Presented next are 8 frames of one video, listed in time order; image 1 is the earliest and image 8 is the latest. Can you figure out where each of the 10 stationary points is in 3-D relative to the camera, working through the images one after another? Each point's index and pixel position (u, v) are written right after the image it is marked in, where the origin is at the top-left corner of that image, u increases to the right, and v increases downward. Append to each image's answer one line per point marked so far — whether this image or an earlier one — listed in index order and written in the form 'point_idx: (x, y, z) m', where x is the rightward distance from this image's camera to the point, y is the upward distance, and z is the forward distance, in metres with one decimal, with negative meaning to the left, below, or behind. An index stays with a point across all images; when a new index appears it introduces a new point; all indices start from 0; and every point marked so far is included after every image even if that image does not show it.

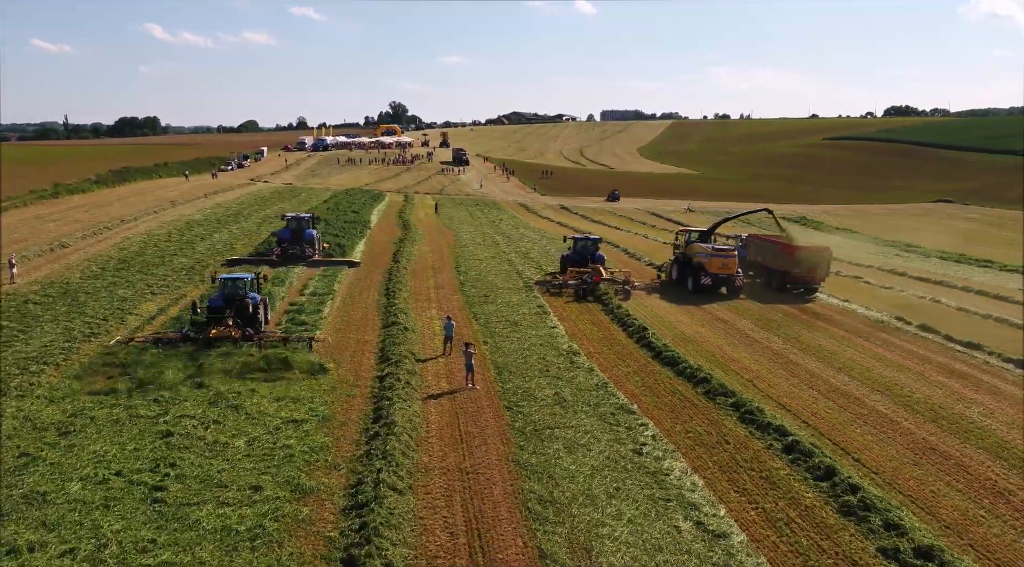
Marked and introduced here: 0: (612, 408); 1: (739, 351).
0: (+1.7, -2.1, +13.7) m
1: (+5.0, -1.5, +17.9) m
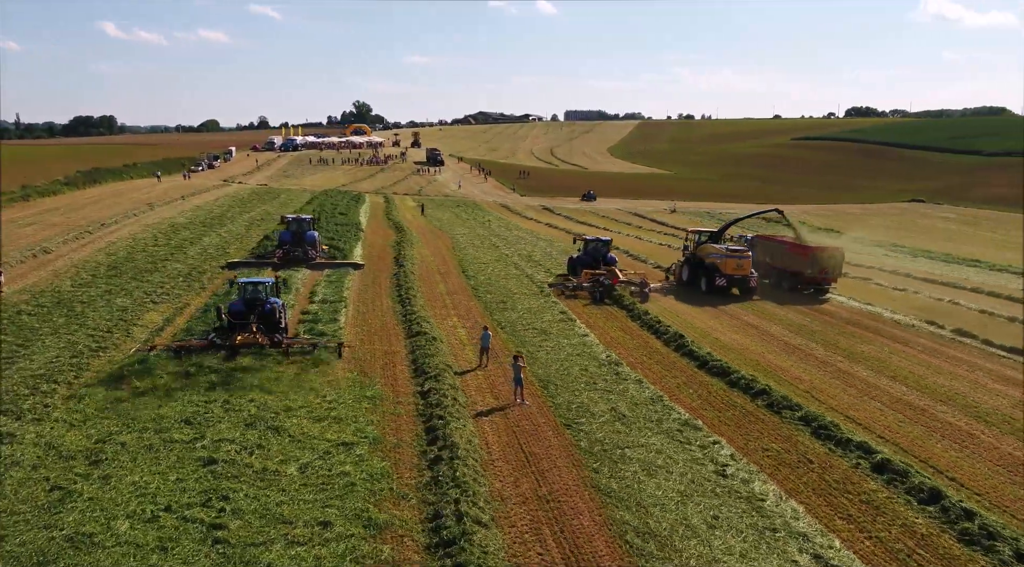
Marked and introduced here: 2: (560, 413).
0: (+2.6, -2.2, +13.0) m
1: (+5.8, -1.6, +17.3) m
2: (+0.8, -2.1, +13.5) m
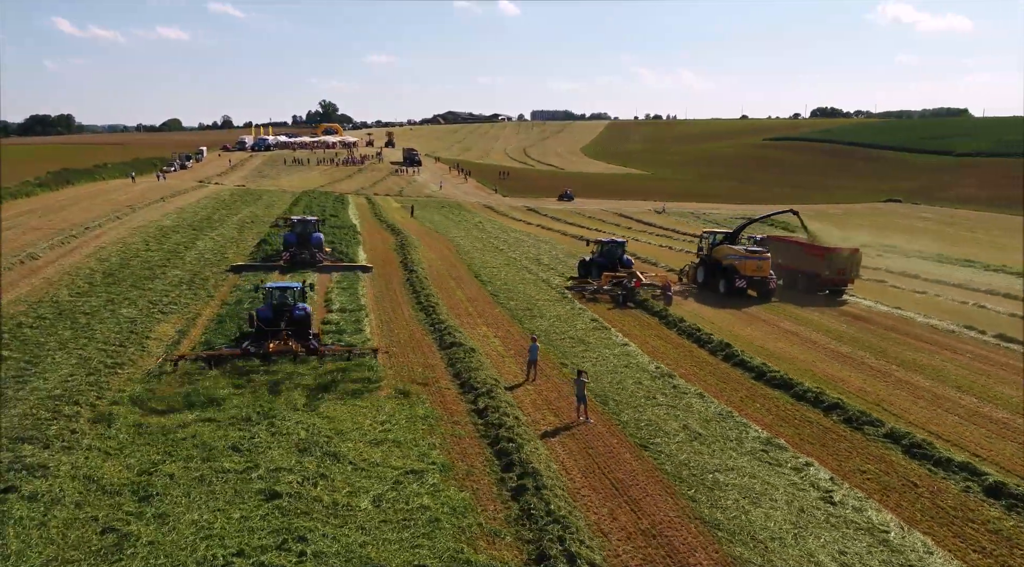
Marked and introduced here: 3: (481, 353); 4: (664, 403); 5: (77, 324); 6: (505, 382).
0: (+3.7, -2.4, +12.2) m
1: (+6.7, -1.8, +16.6) m
2: (+1.8, -2.3, +12.7) m
3: (-0.6, -1.5, +17.3) m
4: (+2.6, -2.1, +14.2) m
5: (-10.3, -1.0, +19.4) m
6: (-0.1, -1.8, +15.2) m
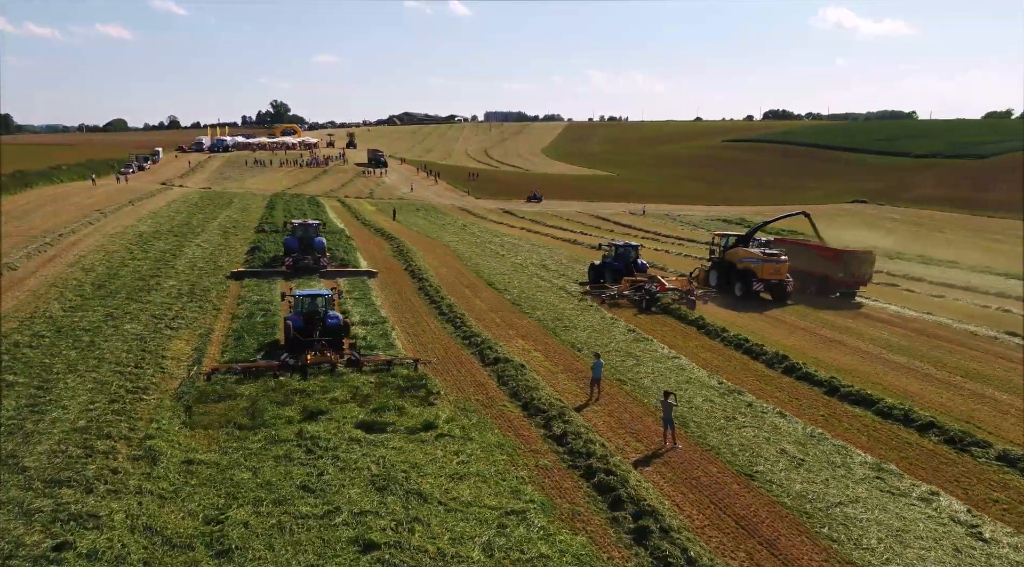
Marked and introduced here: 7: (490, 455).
0: (+5.0, -2.6, +11.4) m
1: (+7.7, -1.9, +15.9) m
2: (+3.1, -2.5, +11.7) m
3: (+0.4, -1.7, +16.3) m
4: (+3.8, -2.3, +13.3) m
5: (-9.4, -1.3, +17.9) m
6: (+1.0, -2.1, +14.2) m
7: (-0.3, -2.5, +11.7) m
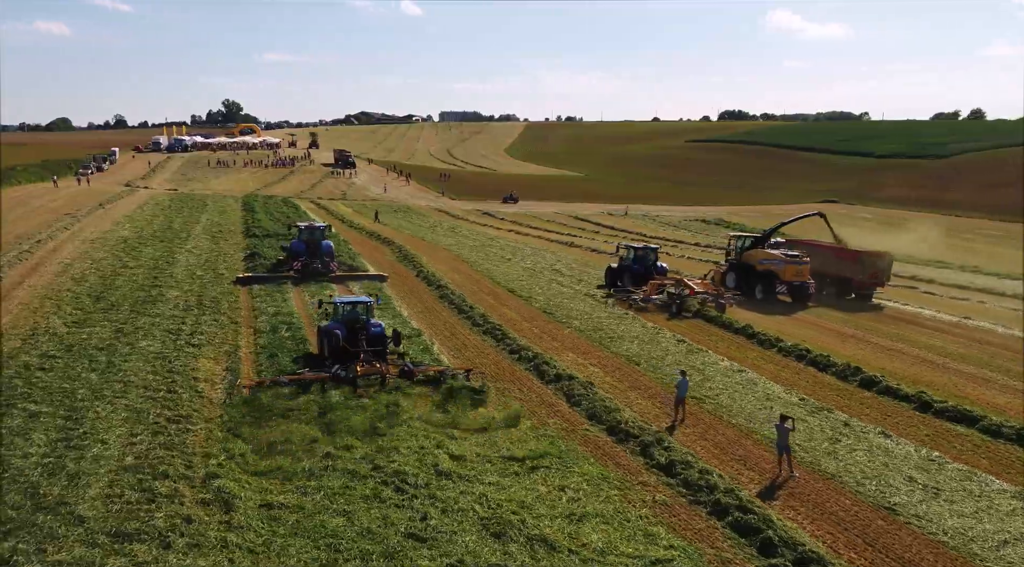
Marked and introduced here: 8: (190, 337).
0: (+6.4, -2.8, +10.5) m
1: (+8.9, -2.1, +15.2) m
2: (+4.5, -2.7, +10.8) m
3: (+1.6, -1.9, +15.2) m
4: (+5.2, -2.5, +12.4) m
5: (-8.3, -1.6, +16.3) m
6: (+2.3, -2.3, +13.1) m
7: (+1.1, -2.7, +10.6) m
8: (-7.4, -1.2, +18.7) m
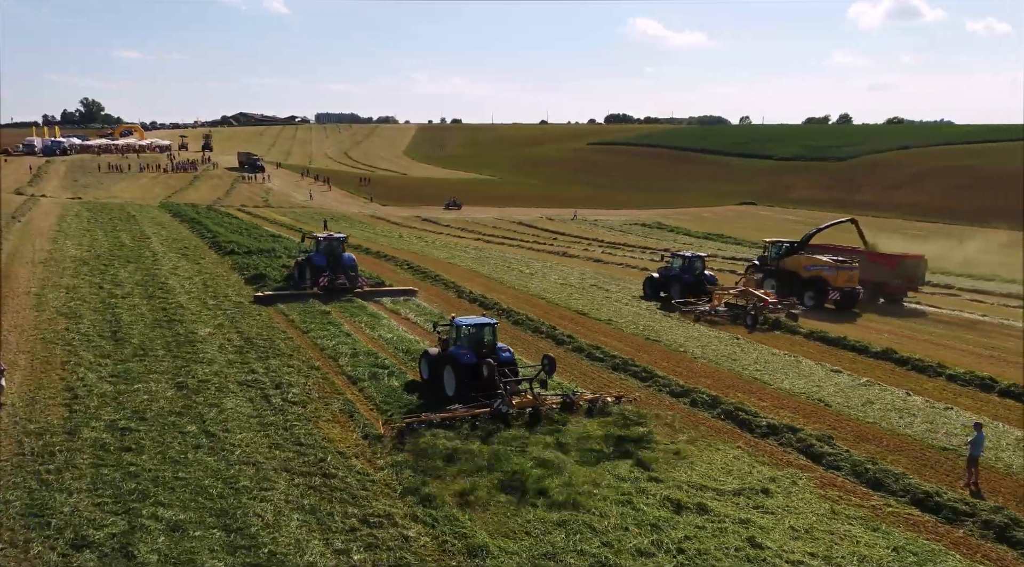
0: (+10.4, -3.2, +8.8) m
1: (+12.3, -2.5, +13.8) m
2: (+8.5, -3.2, +8.8) m
3: (+5.0, -2.5, +12.8) m
4: (+8.9, -2.9, +10.5) m
5: (-4.9, -2.4, +12.7) m
6: (+6.0, -2.8, +10.9) m
7: (+5.1, -3.2, +8.2) m
8: (-4.3, -2.0, +15.1) m
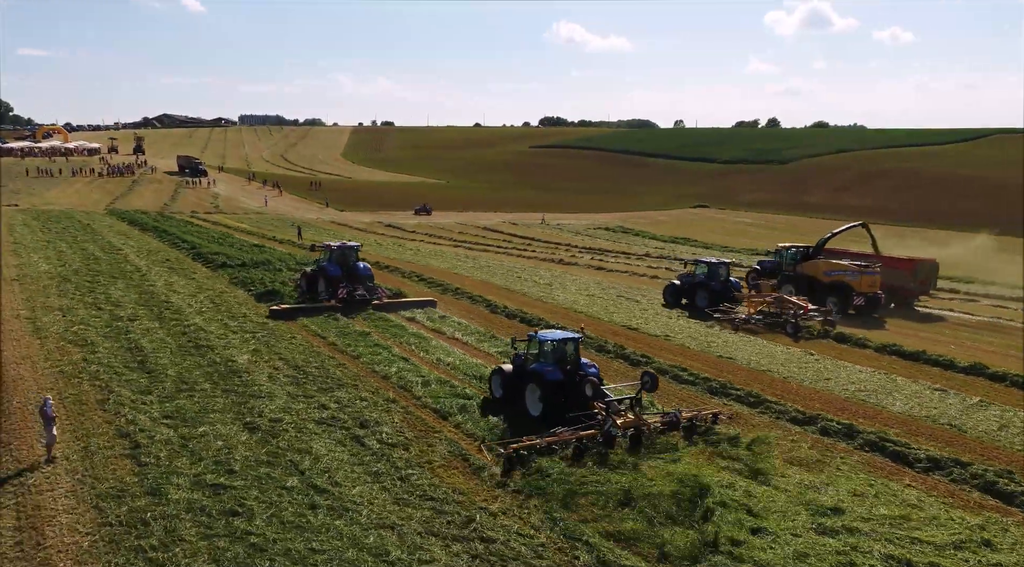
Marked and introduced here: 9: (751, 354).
0: (+12.8, -3.4, +8.2) m
1: (+14.3, -2.7, +13.3) m
2: (+11.0, -3.4, +8.0) m
3: (+7.2, -2.8, +11.8) m
4: (+11.2, -3.2, +9.8) m
5: (-2.8, -2.8, +10.9) m
6: (+8.3, -3.1, +9.9) m
7: (+7.6, -3.5, +7.2) m
8: (-2.4, -2.4, +13.3) m
9: (+5.7, -1.7, +19.6) m
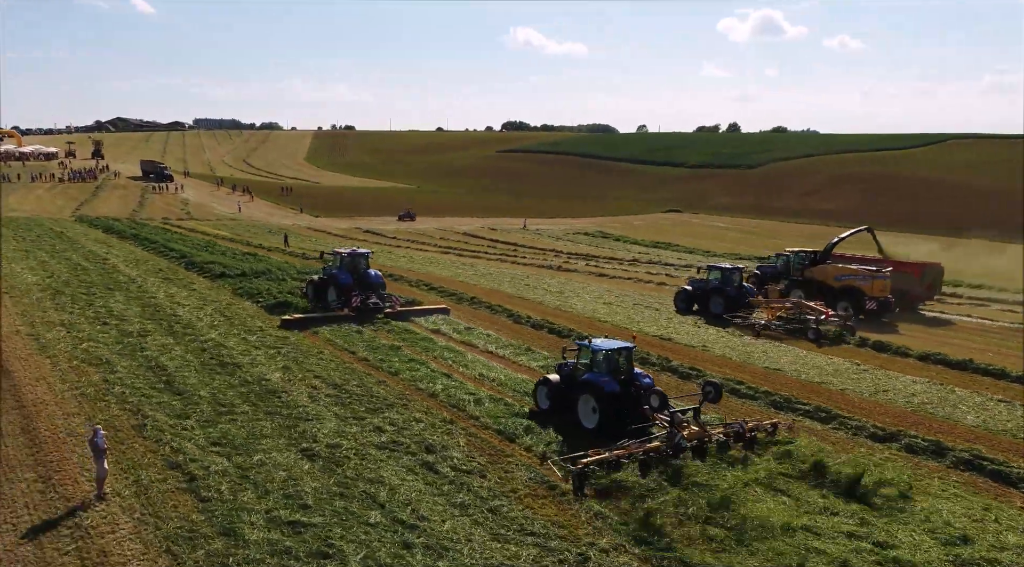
0: (+14.3, -3.5, +8.0) m
1: (+15.5, -2.8, +13.1) m
2: (+12.4, -3.5, +7.8) m
3: (+8.4, -2.9, +11.3) m
4: (+12.6, -3.3, +9.5) m
5: (-1.4, -3.0, +10.0) m
6: (+9.6, -3.2, +9.5) m
7: (+9.1, -3.6, +6.8) m
8: (-1.2, -2.6, +12.5) m
9: (+6.6, -1.9, +19.1) m
